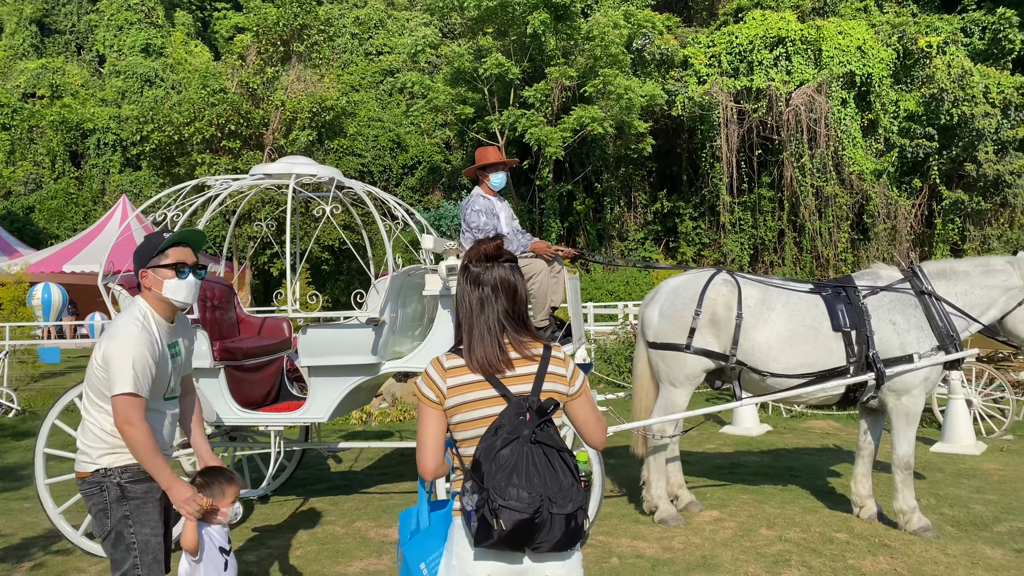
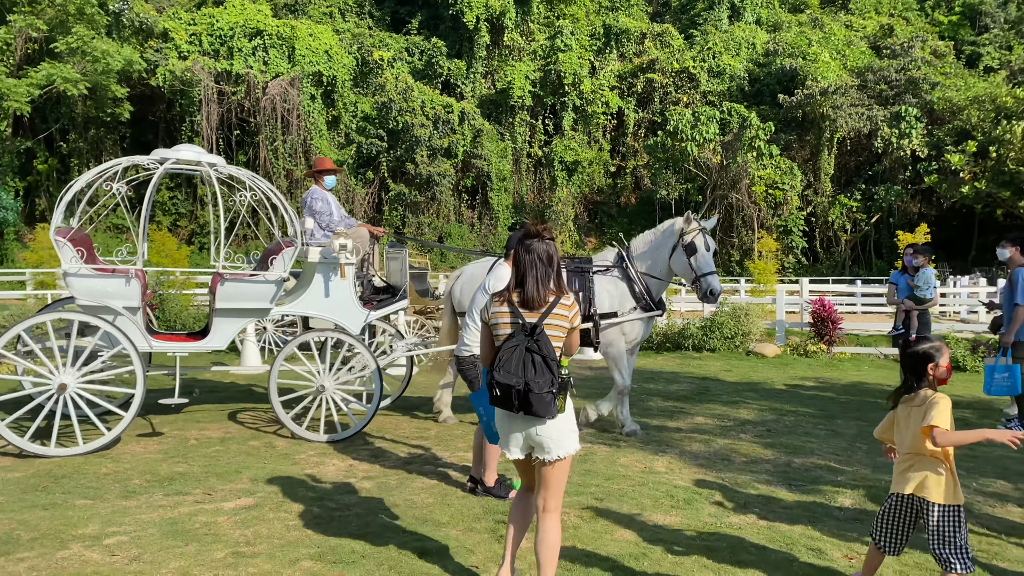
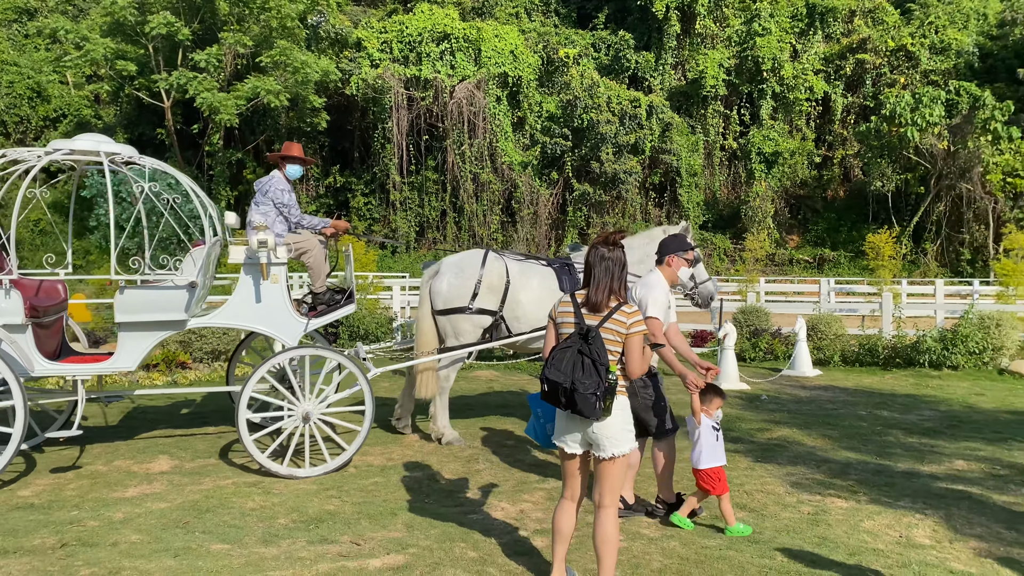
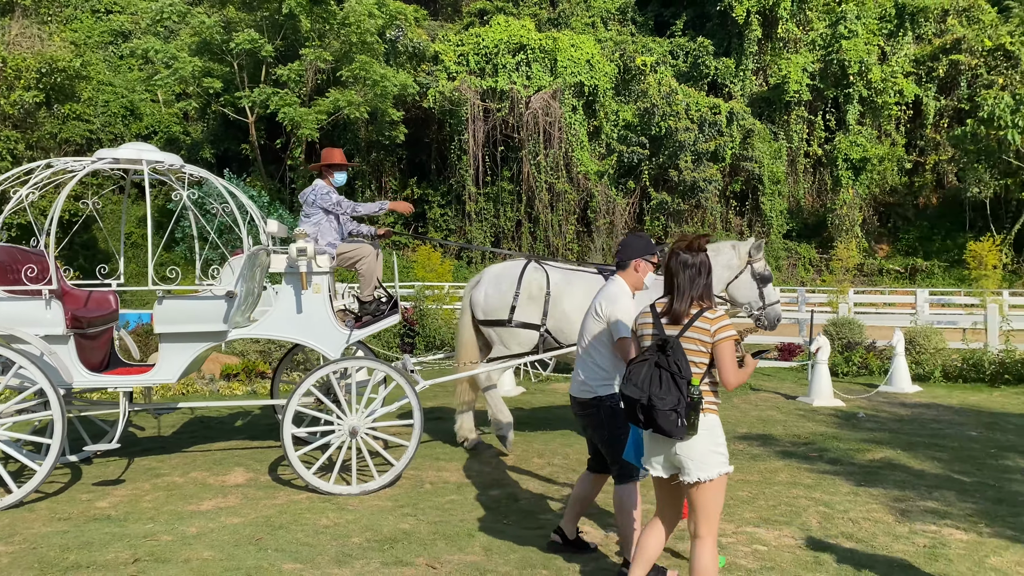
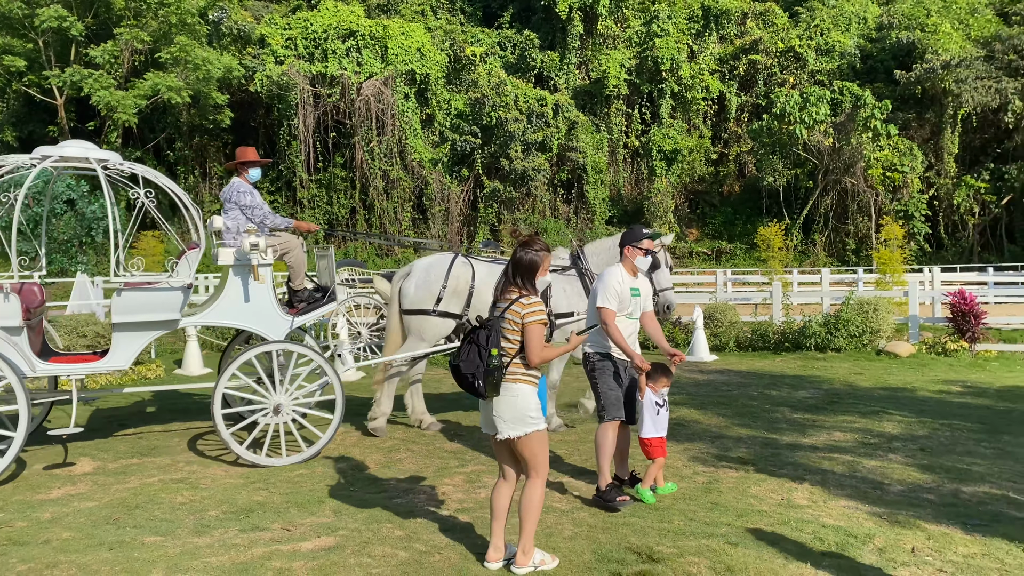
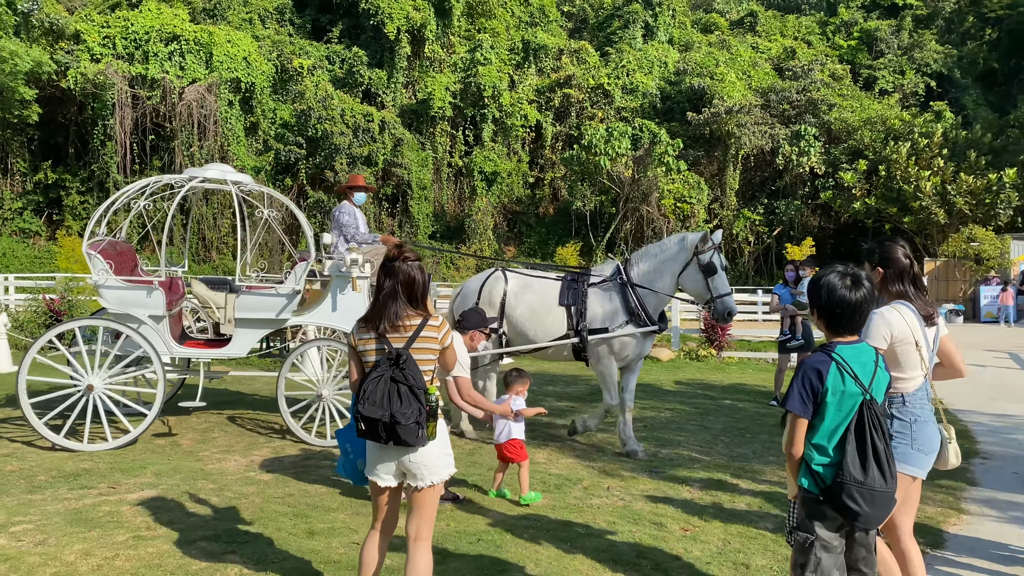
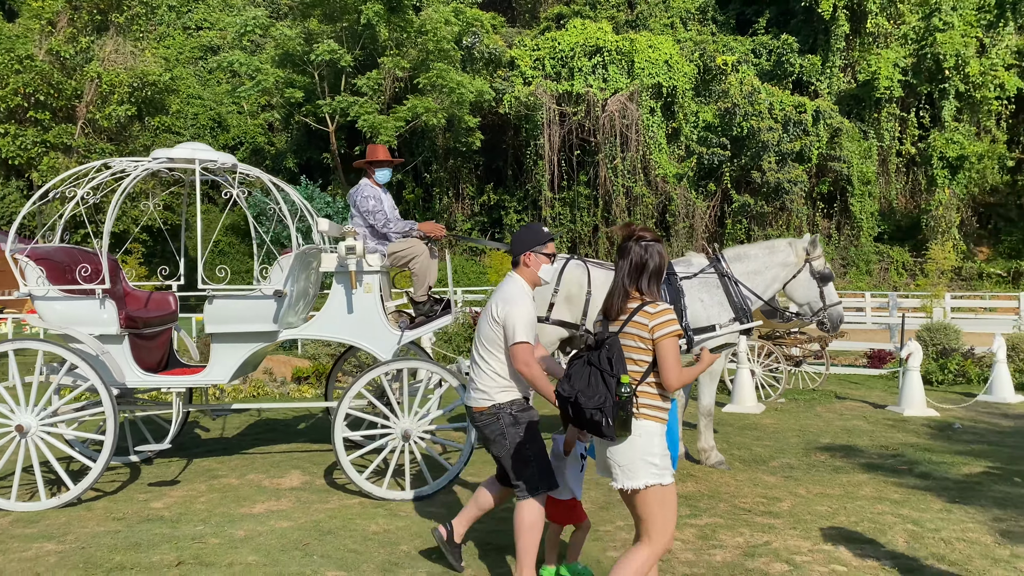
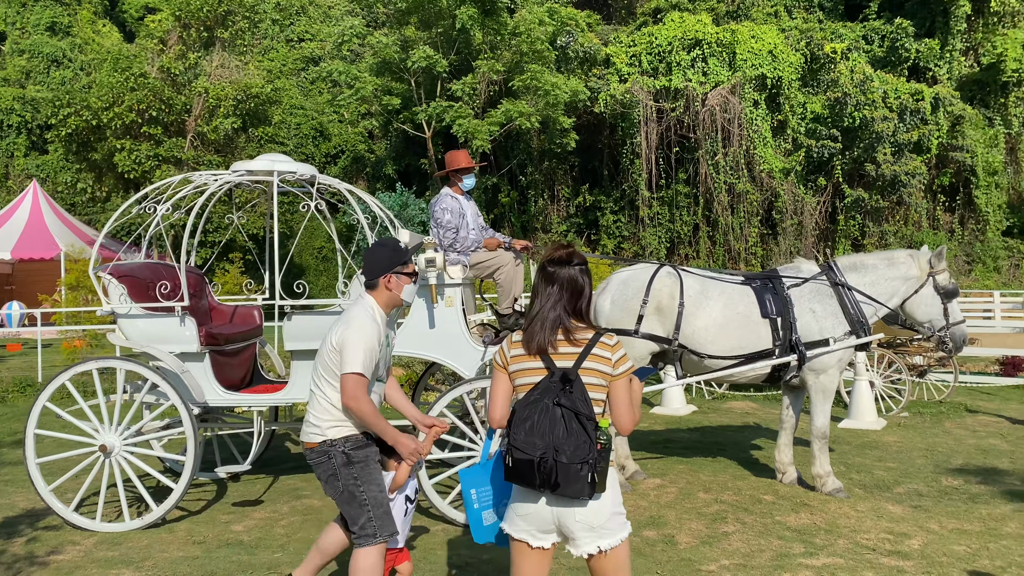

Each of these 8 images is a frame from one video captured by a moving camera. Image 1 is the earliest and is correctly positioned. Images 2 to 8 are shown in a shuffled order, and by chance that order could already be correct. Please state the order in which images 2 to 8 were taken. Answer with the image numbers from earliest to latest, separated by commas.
8, 7, 4, 3, 5, 2, 6
